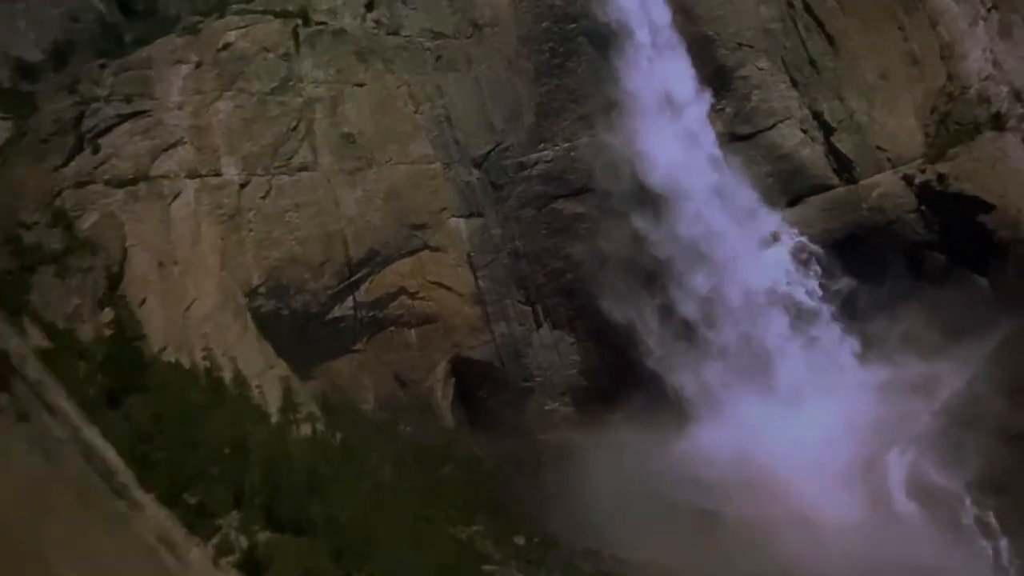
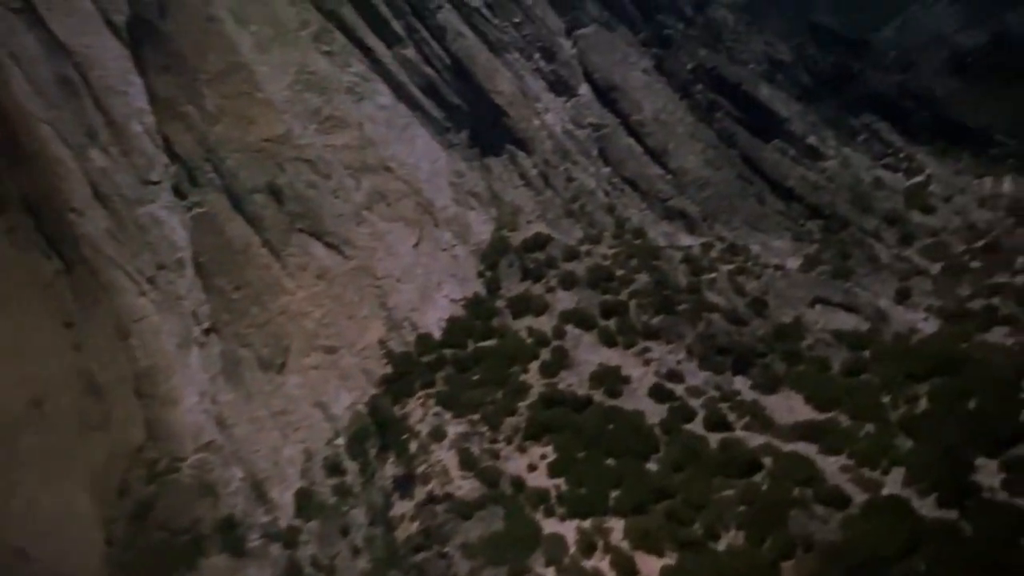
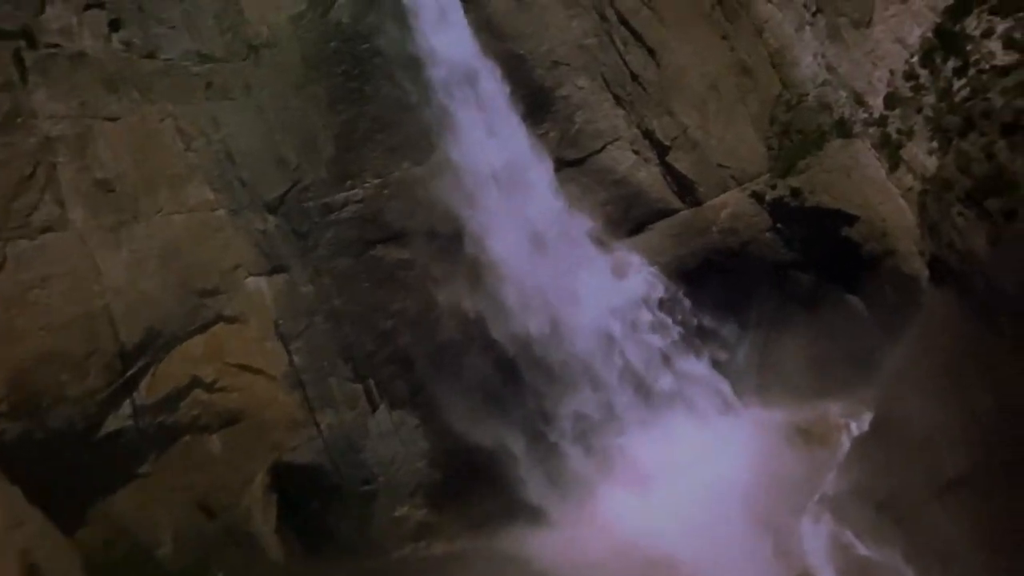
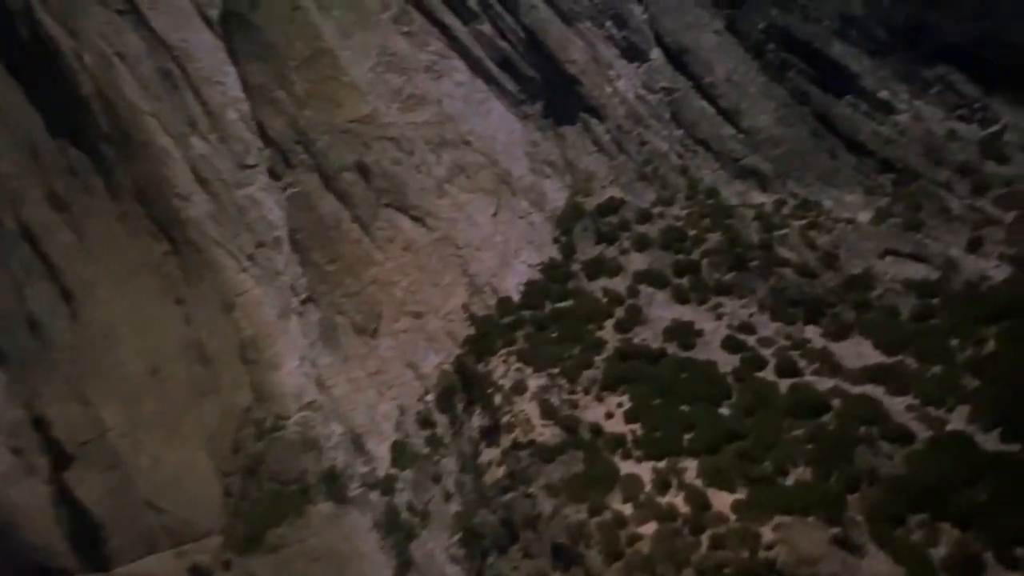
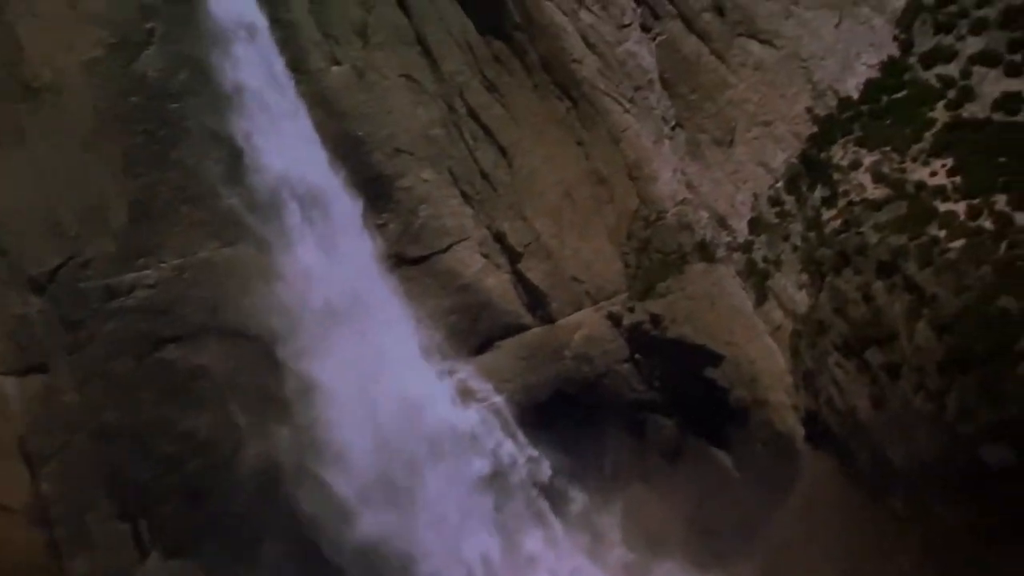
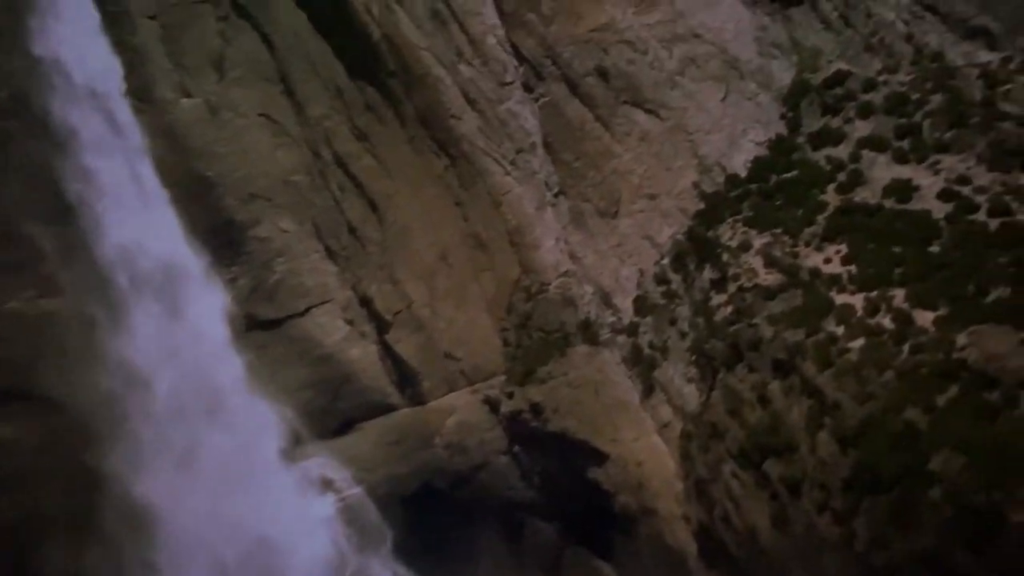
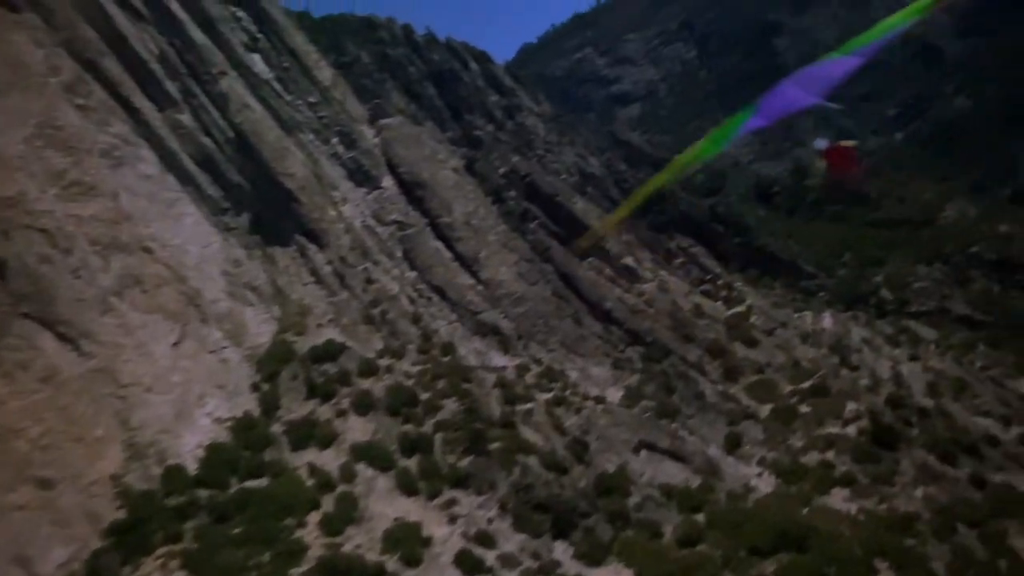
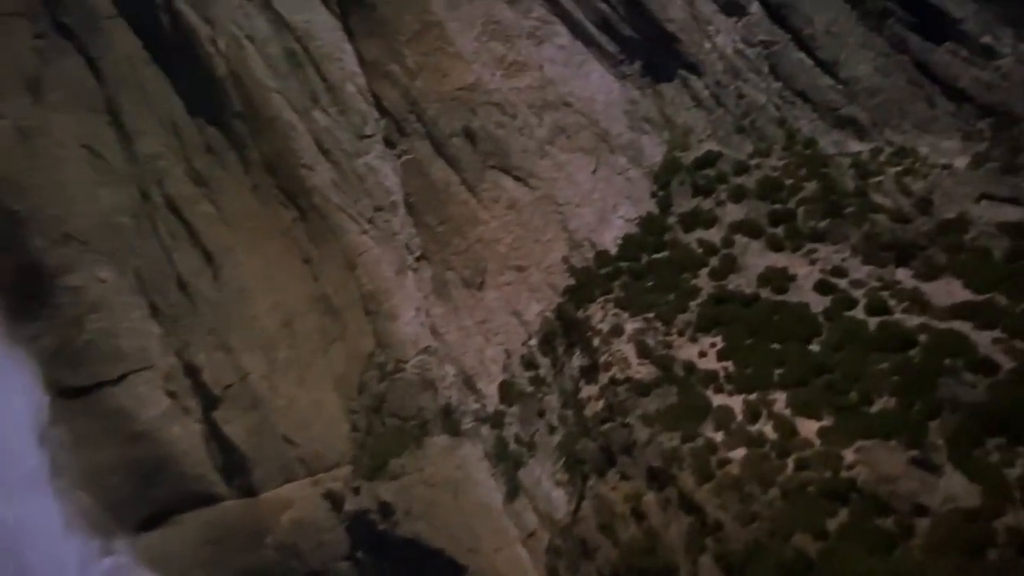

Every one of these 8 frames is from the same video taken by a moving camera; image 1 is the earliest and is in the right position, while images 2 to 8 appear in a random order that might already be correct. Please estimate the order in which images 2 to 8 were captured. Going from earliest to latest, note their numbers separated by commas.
3, 5, 6, 8, 4, 2, 7
